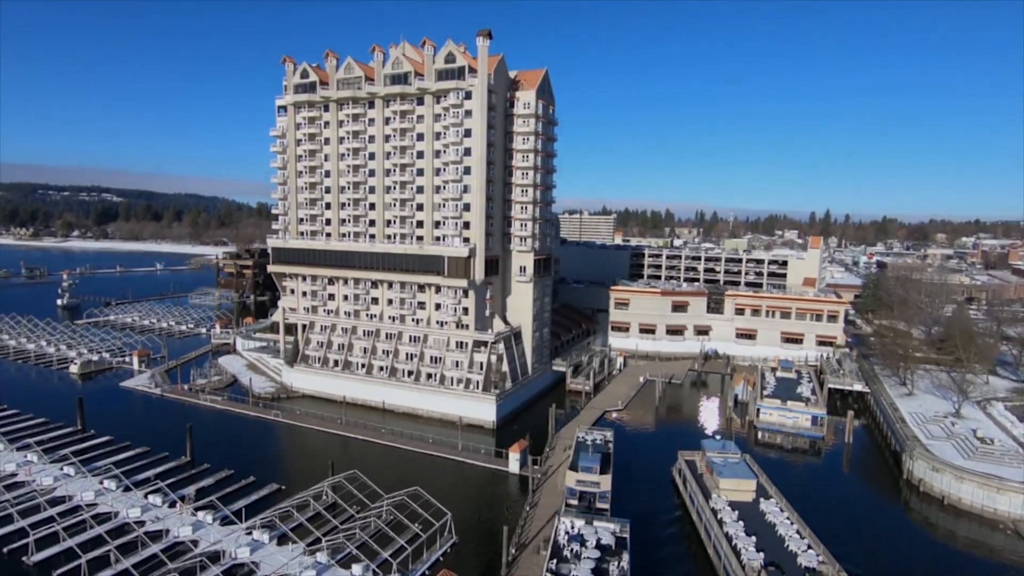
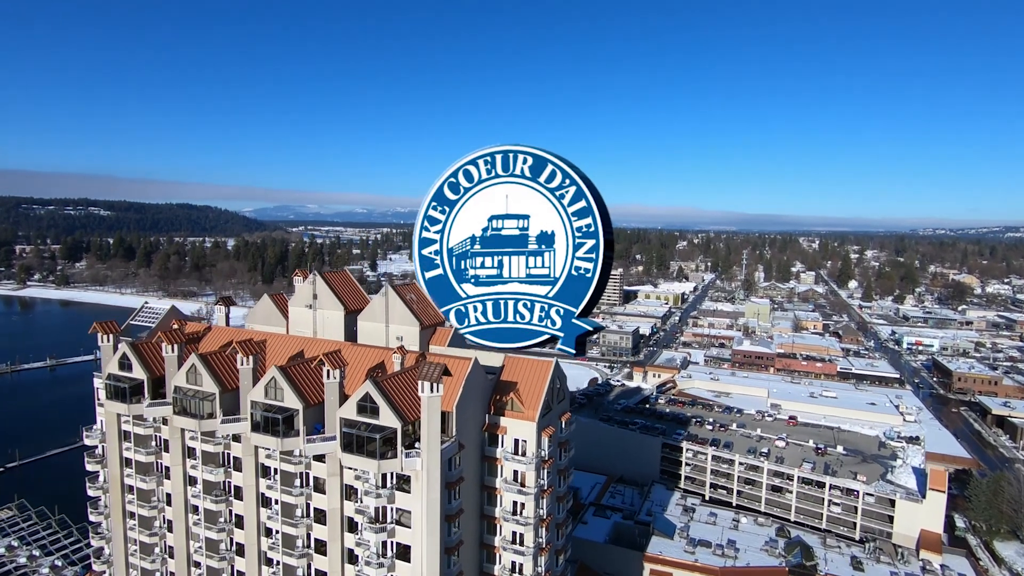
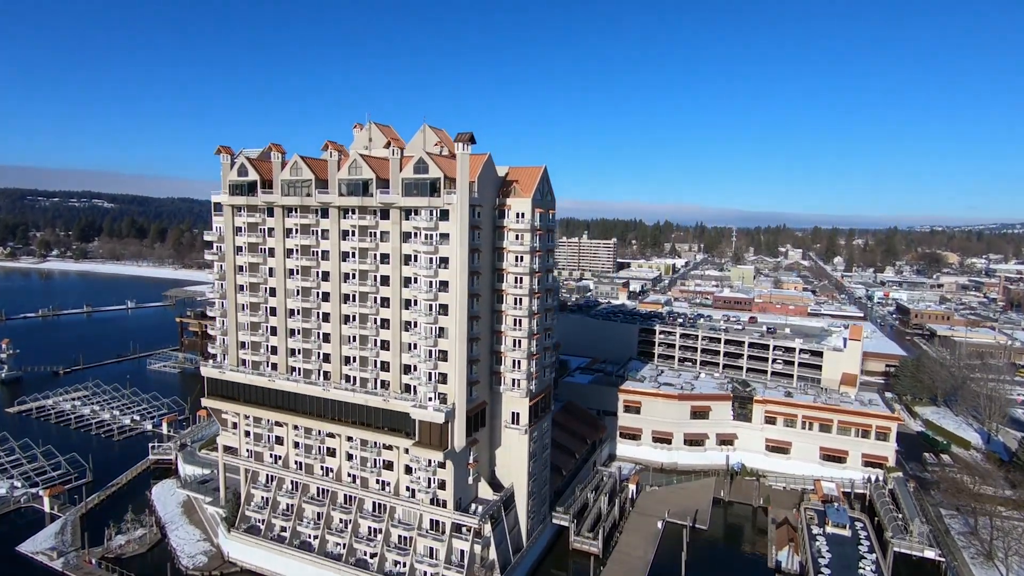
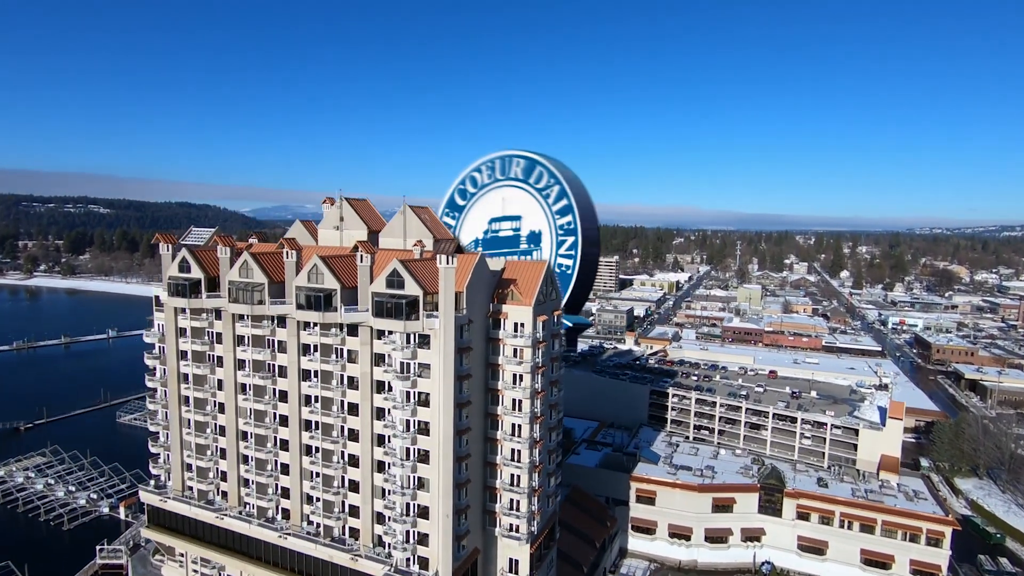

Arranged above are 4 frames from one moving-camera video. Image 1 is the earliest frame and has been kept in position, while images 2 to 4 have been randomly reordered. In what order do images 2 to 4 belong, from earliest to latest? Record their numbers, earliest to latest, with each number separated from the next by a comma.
3, 4, 2
